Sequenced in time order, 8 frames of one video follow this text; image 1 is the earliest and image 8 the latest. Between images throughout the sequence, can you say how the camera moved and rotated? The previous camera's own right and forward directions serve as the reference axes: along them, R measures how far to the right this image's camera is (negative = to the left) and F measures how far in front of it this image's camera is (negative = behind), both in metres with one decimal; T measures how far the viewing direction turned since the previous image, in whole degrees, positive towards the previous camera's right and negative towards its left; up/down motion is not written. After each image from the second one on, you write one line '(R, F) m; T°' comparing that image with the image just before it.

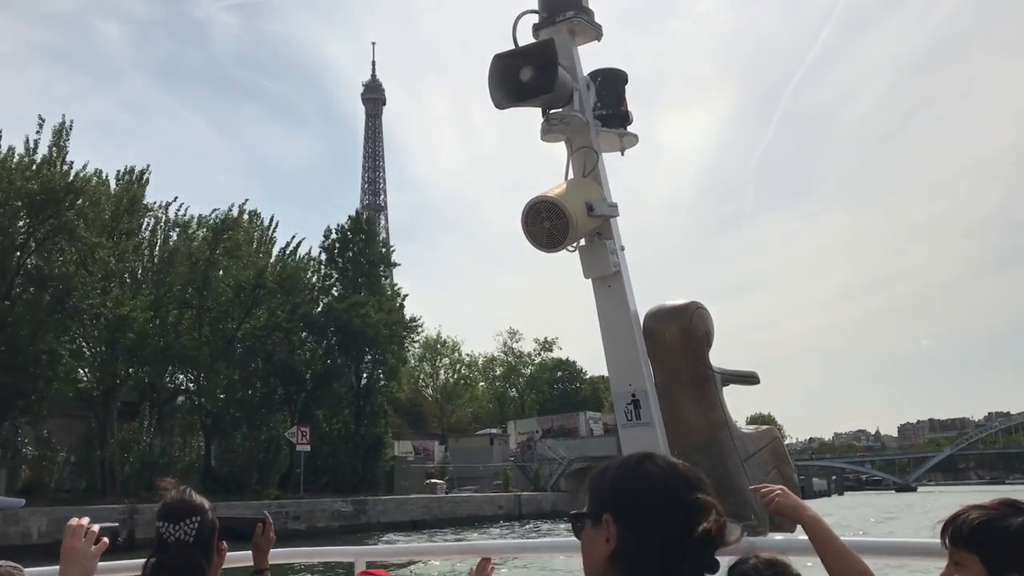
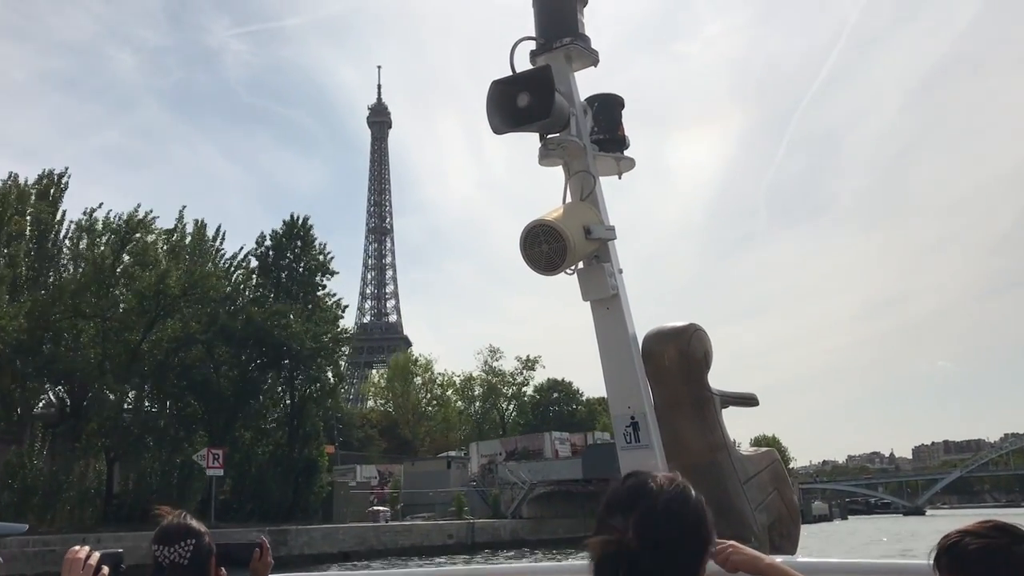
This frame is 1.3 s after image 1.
(+0.7, +0.8) m; -1°
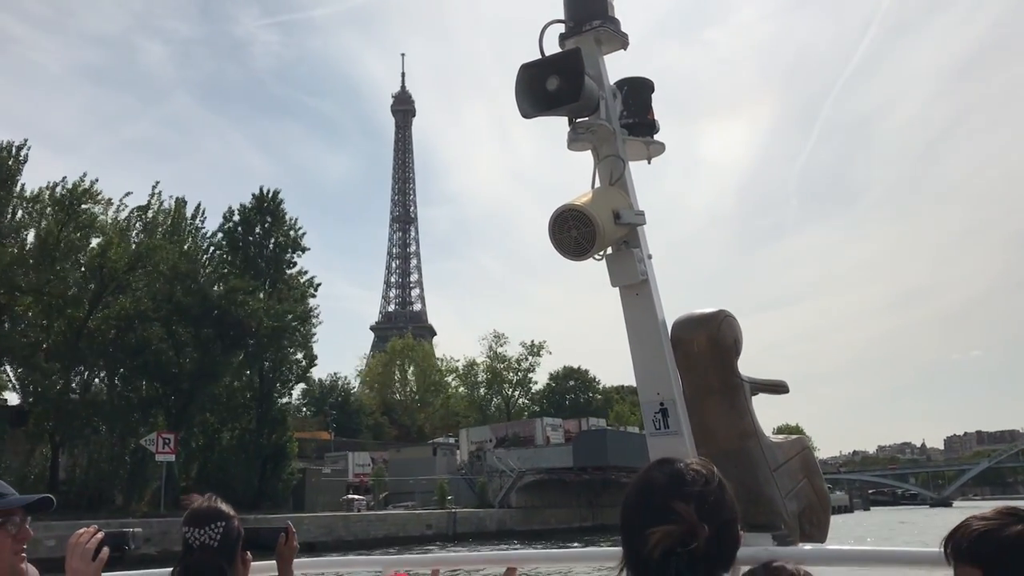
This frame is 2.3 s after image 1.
(+0.5, +0.6) m; -2°
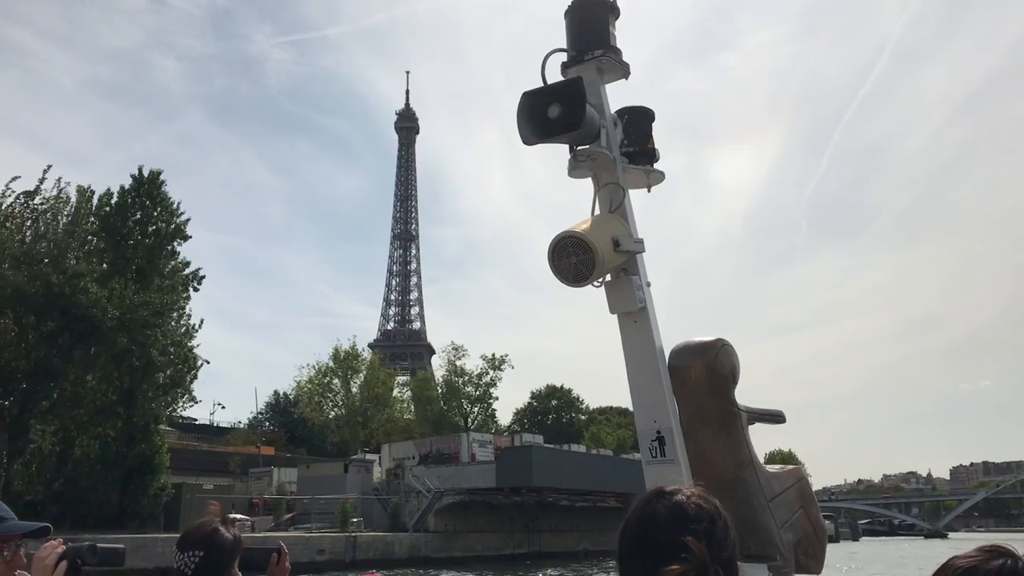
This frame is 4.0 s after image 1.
(+0.9, +1.0) m; 0°
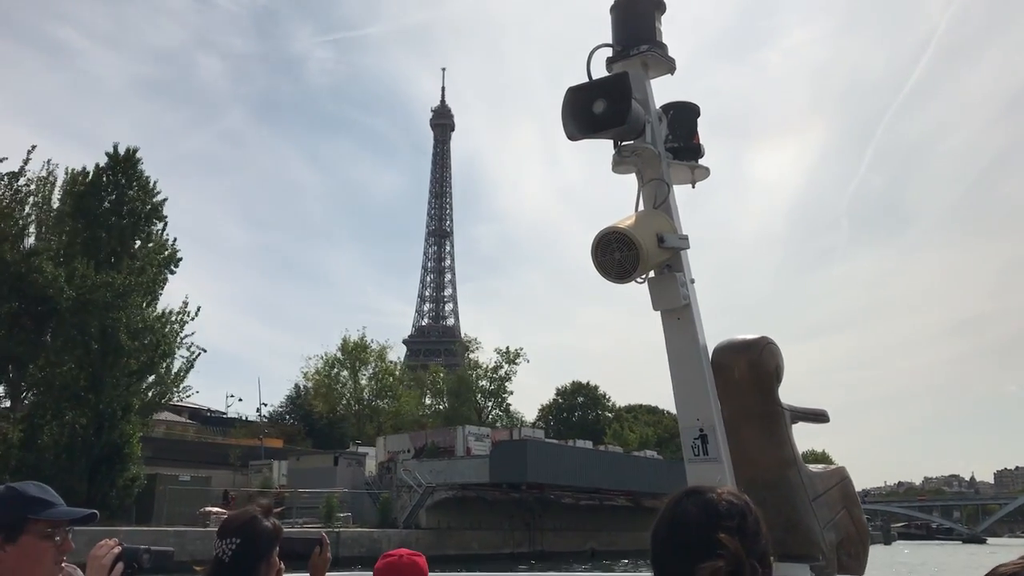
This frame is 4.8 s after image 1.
(+0.4, +0.5) m; -2°
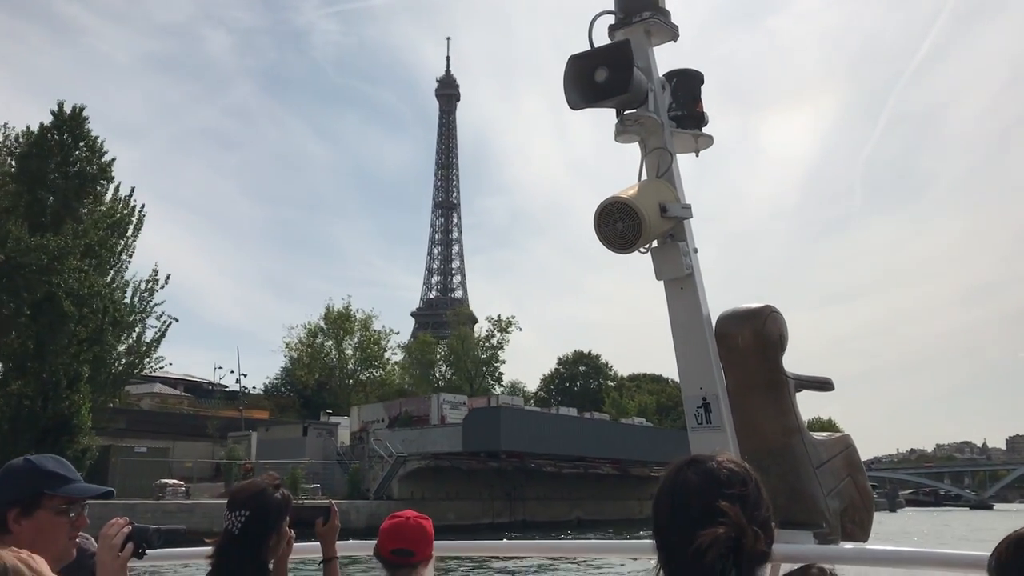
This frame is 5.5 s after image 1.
(+0.4, +0.4) m; -1°
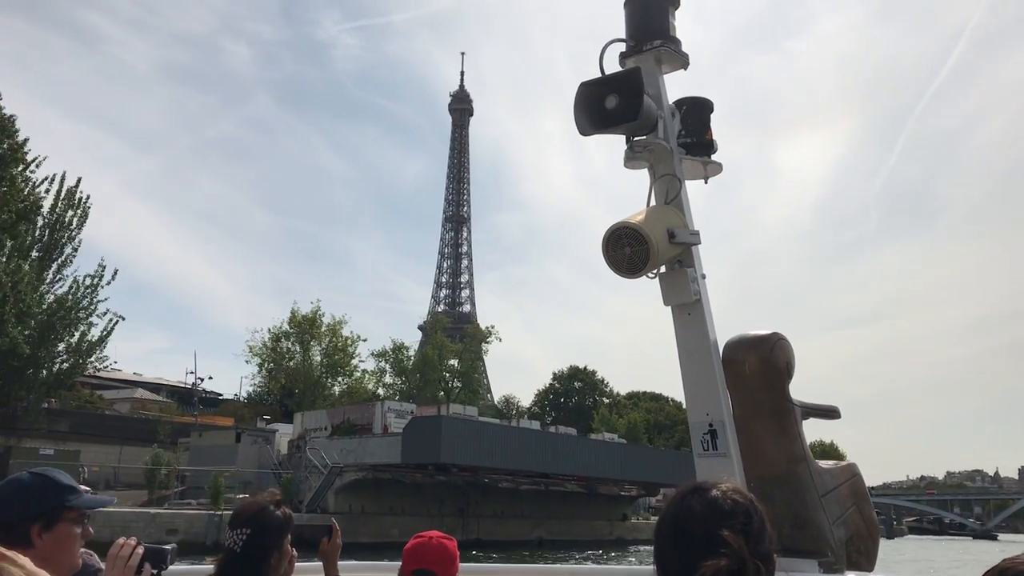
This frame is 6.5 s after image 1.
(+0.6, +0.6) m; -1°
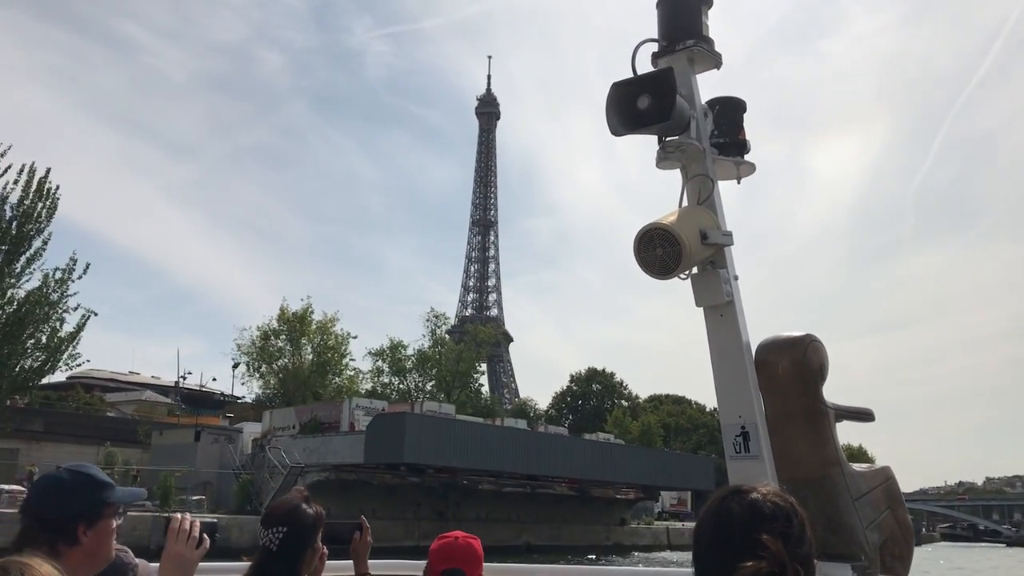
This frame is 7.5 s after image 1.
(+0.5, +0.6) m; -2°
